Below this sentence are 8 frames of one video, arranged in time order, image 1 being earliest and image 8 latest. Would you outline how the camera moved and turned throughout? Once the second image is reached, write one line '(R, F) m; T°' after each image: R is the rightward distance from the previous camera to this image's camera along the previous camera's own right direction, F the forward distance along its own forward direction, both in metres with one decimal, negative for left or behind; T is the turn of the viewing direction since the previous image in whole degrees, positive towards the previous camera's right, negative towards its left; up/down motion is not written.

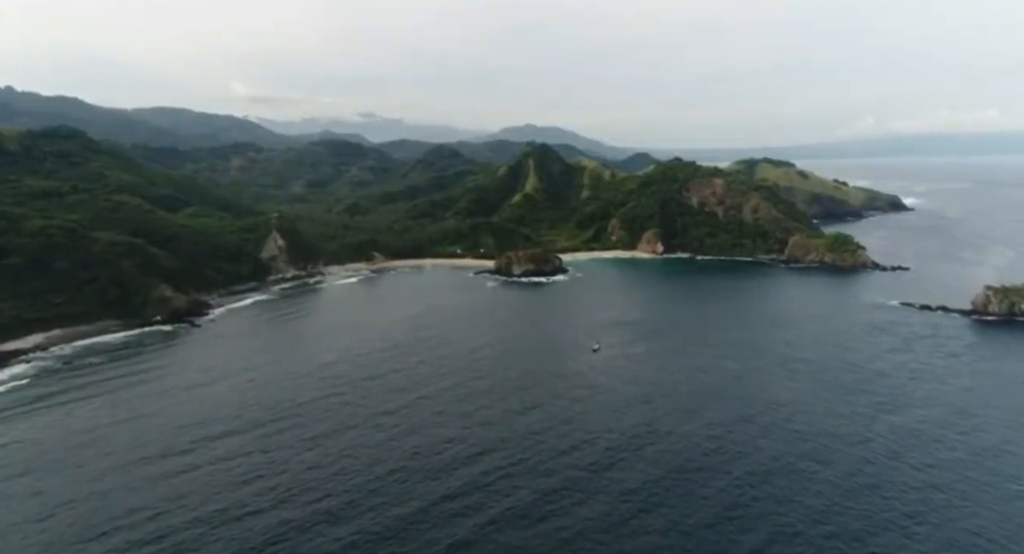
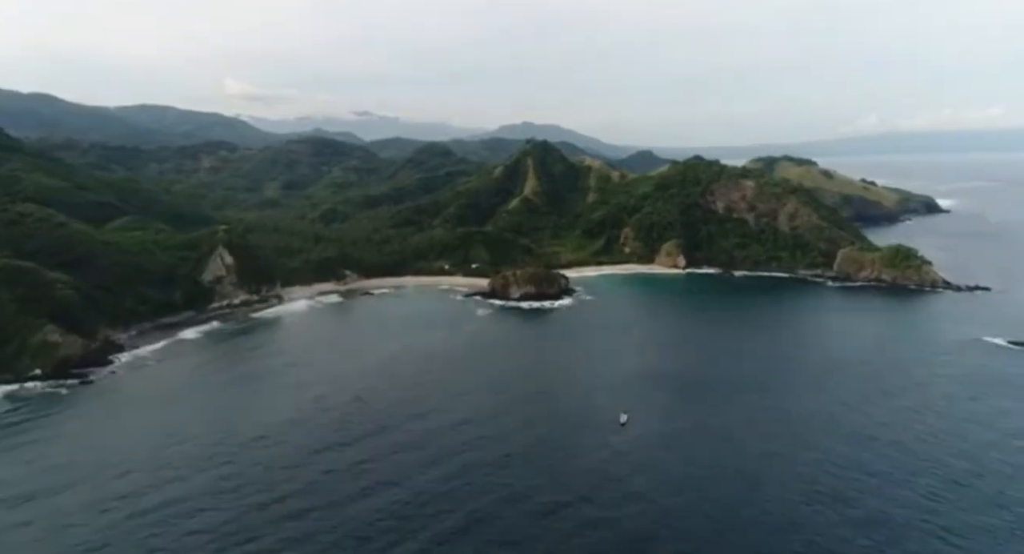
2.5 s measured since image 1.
(+0.2, +27.8) m; 0°
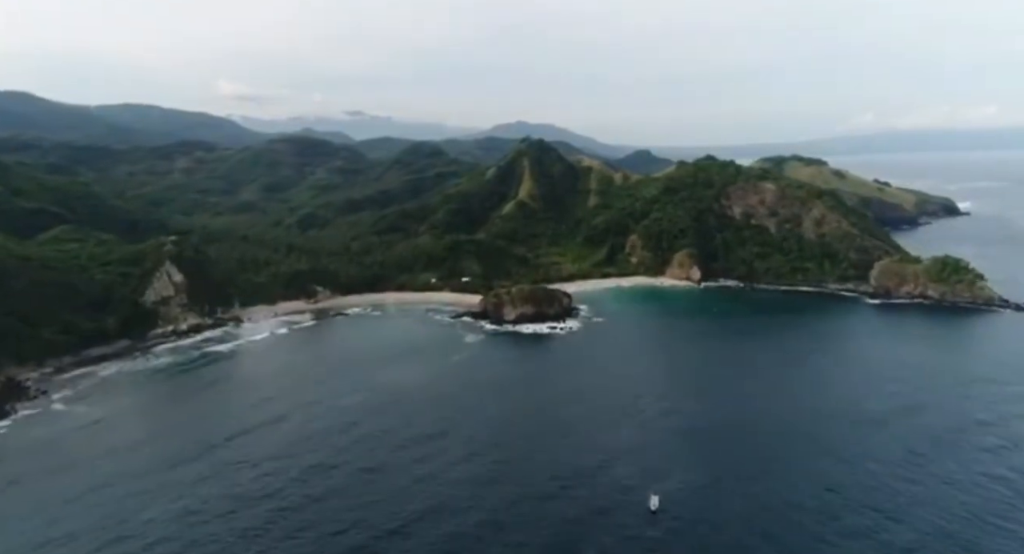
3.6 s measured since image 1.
(+0.1, +17.5) m; 0°
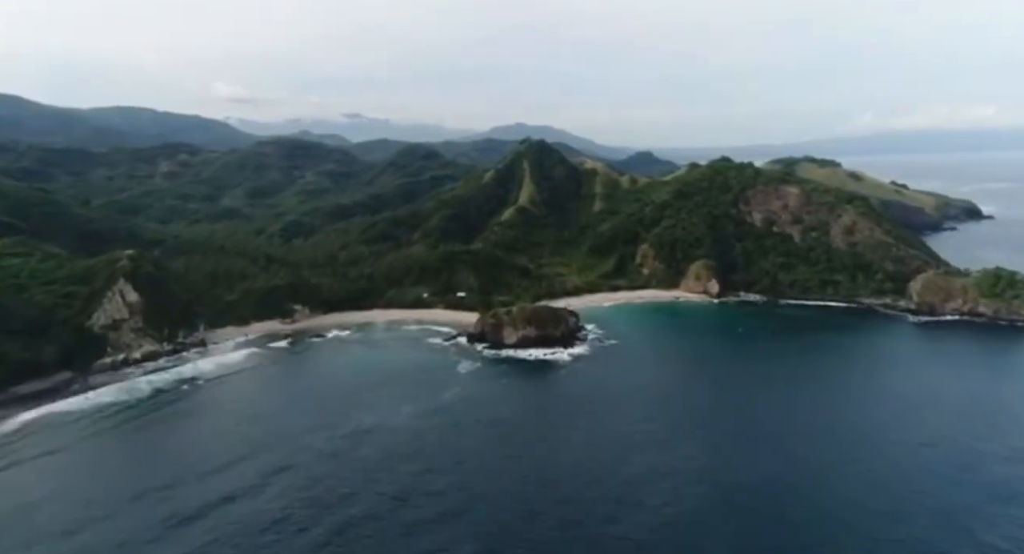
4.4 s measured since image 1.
(-0.2, +13.4) m; 0°
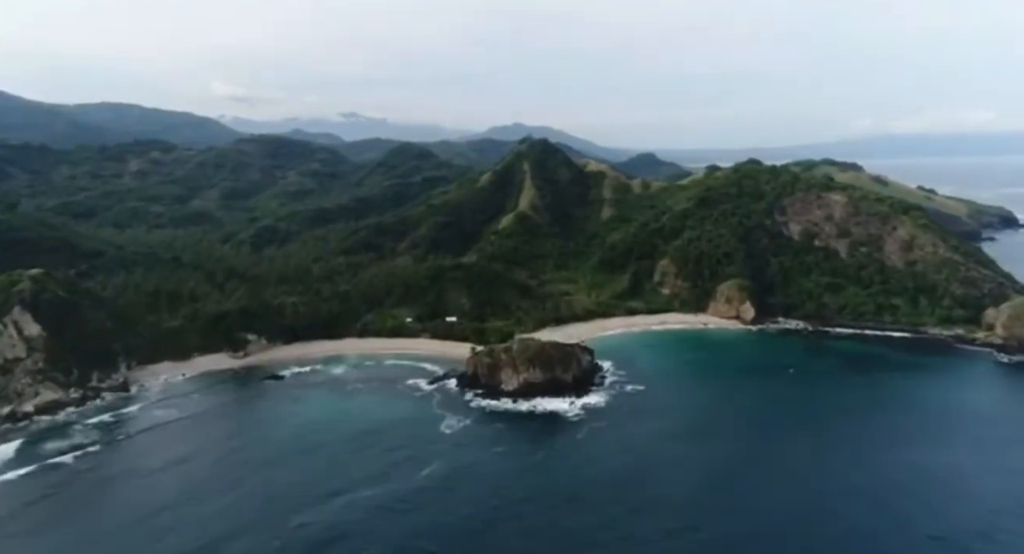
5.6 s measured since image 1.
(-0.3, +20.2) m; 0°
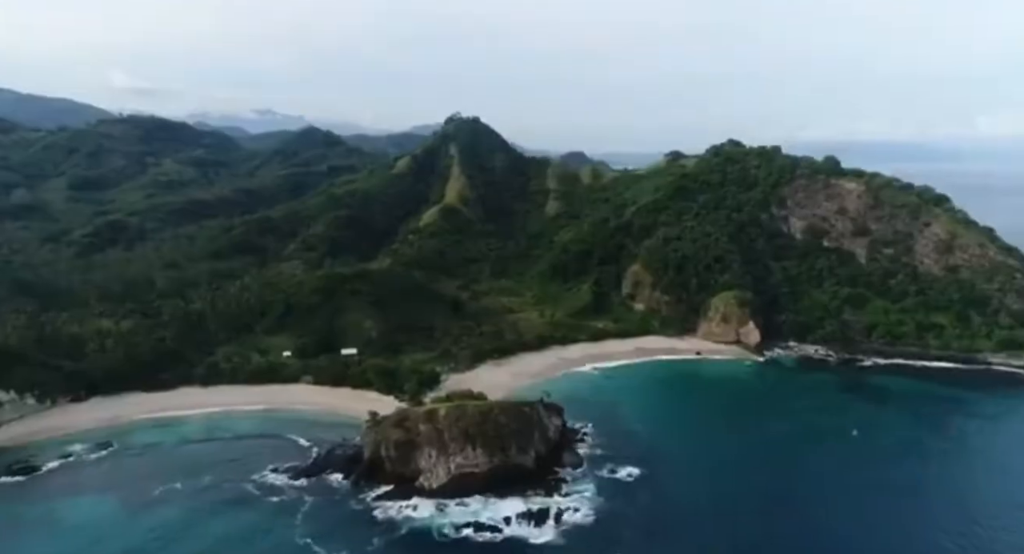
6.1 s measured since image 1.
(+0.1, +32.7) m; +7°
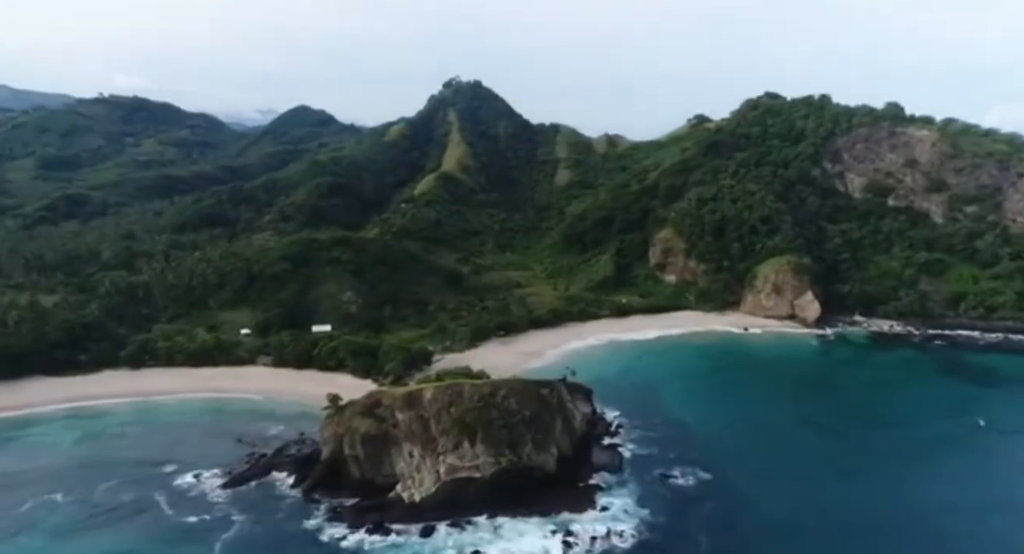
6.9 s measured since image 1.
(-0.5, +14.9) m; 0°
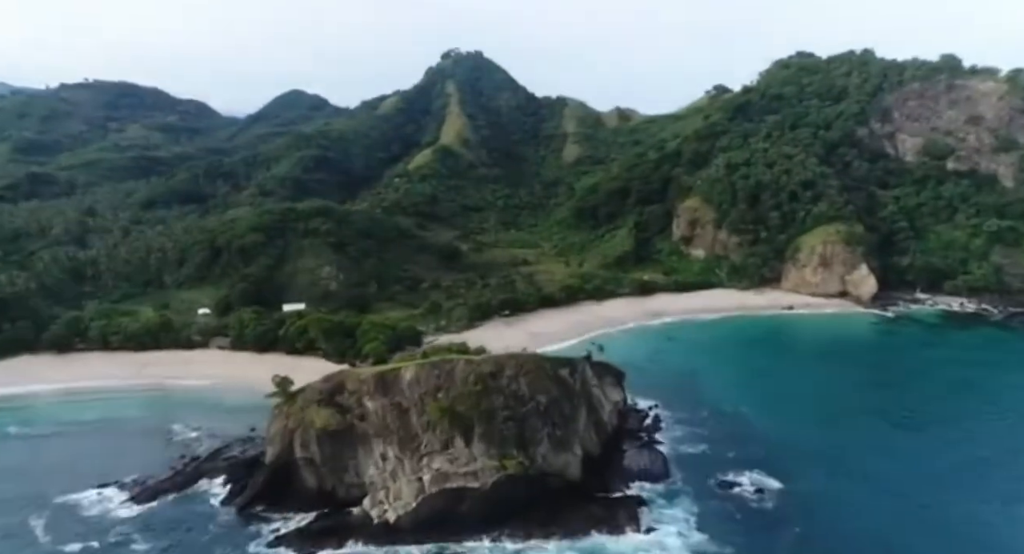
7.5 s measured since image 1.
(-0.3, +10.0) m; 0°
